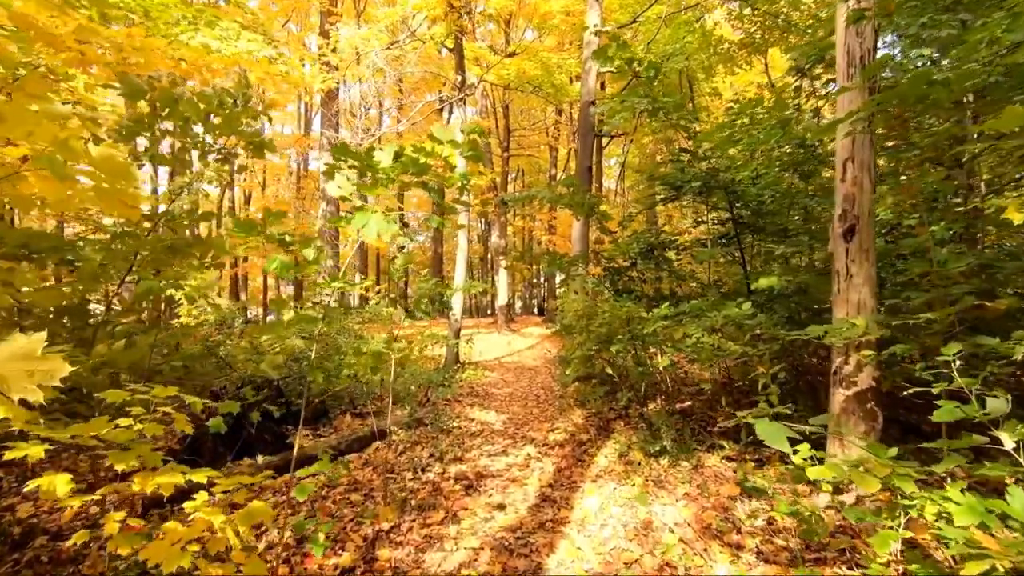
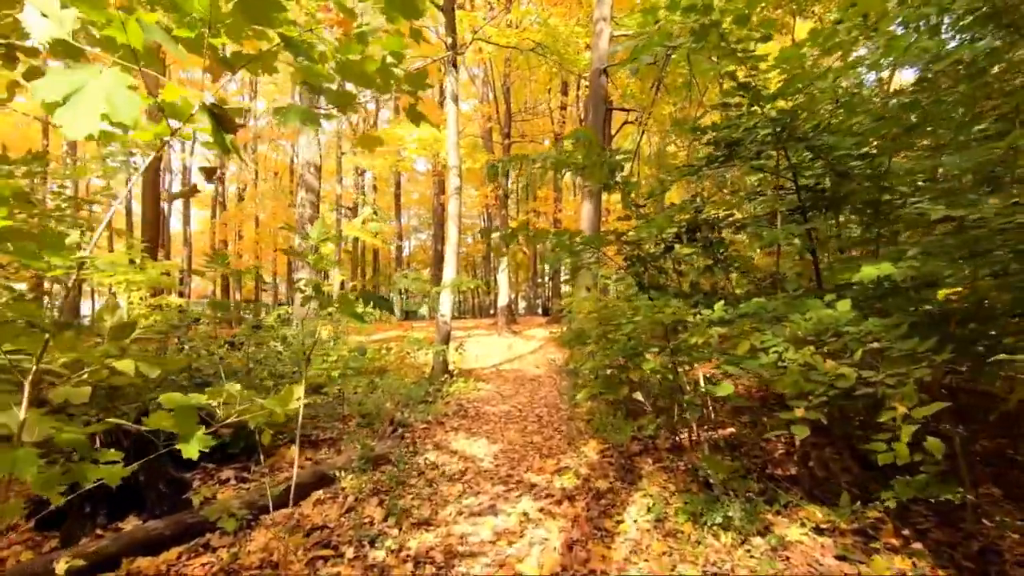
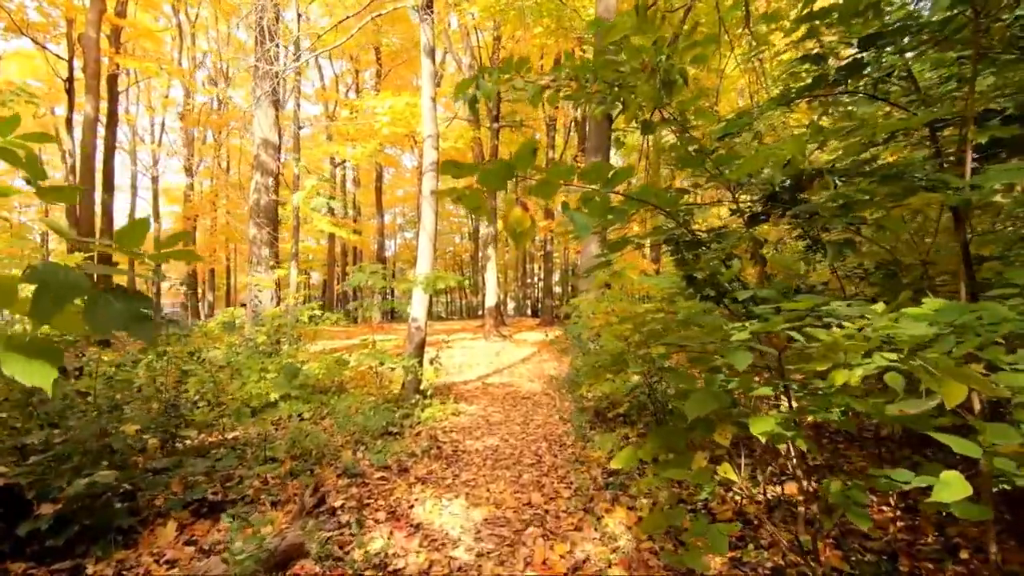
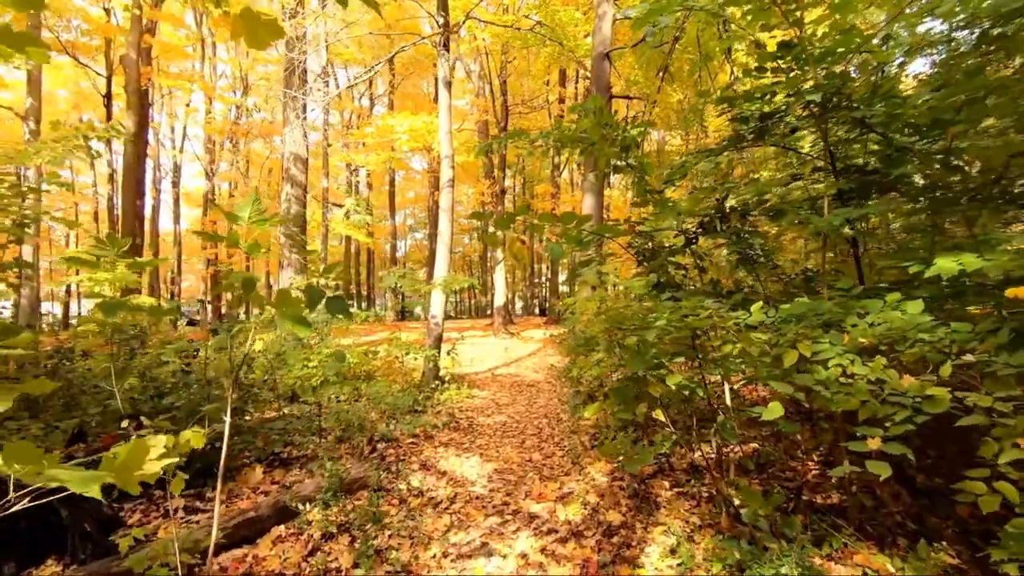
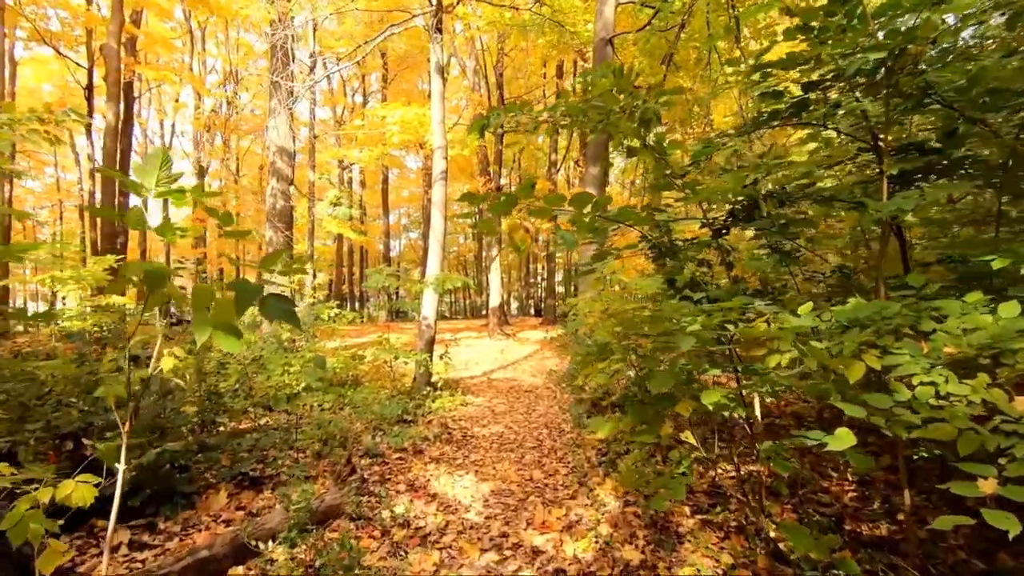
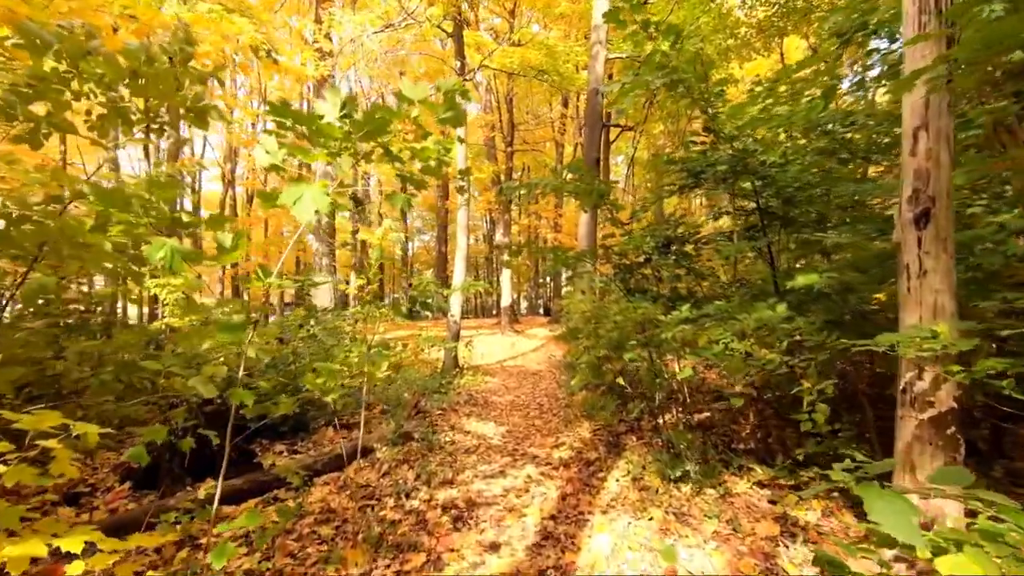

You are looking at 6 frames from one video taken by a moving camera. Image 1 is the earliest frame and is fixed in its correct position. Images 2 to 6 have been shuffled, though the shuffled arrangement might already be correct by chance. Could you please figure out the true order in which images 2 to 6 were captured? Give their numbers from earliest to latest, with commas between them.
6, 2, 4, 5, 3
